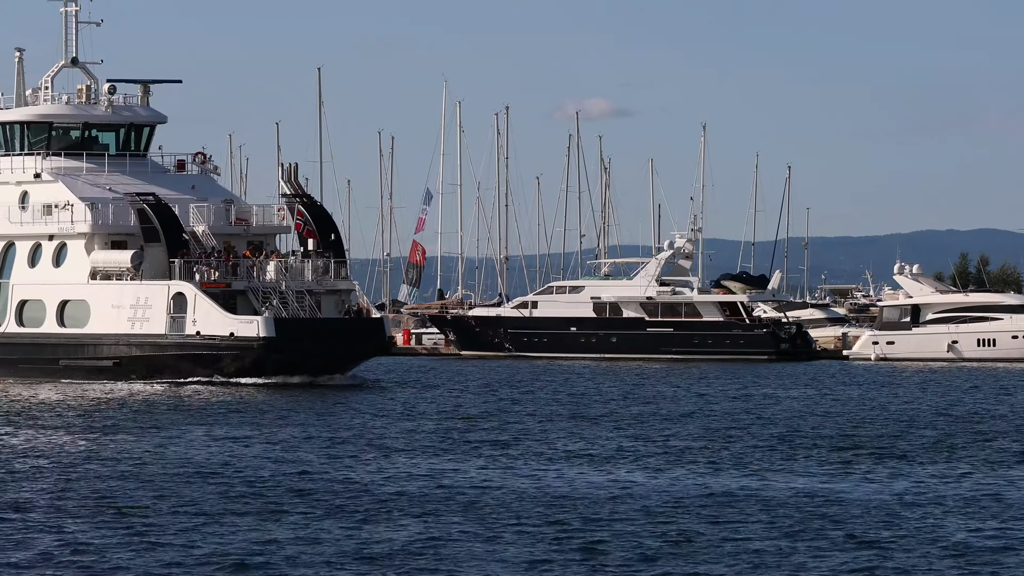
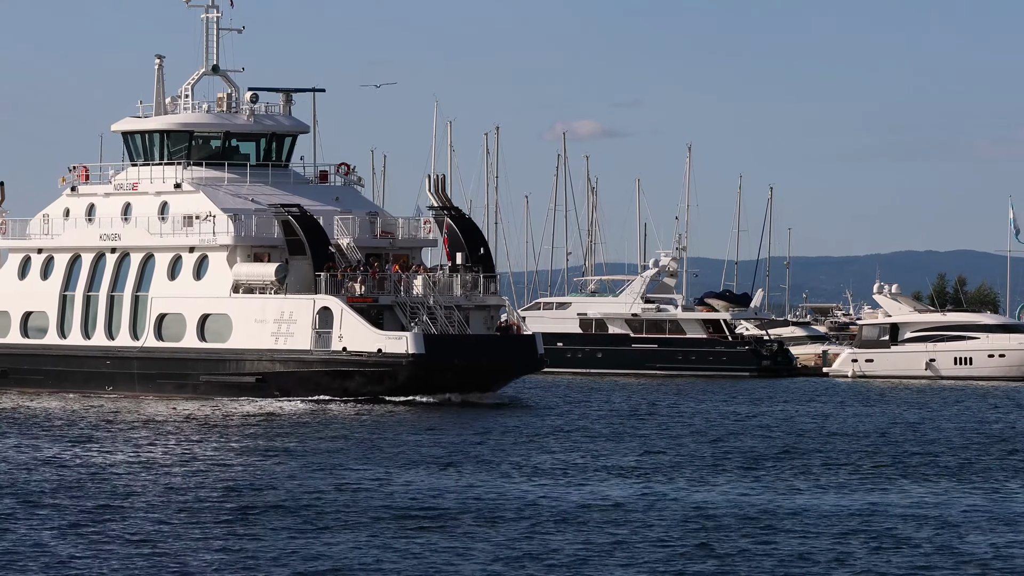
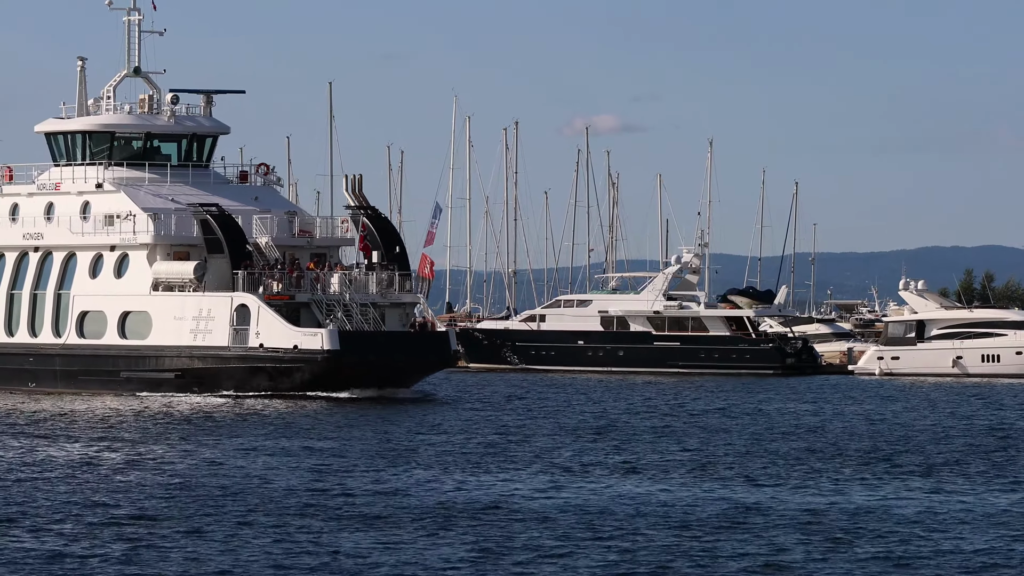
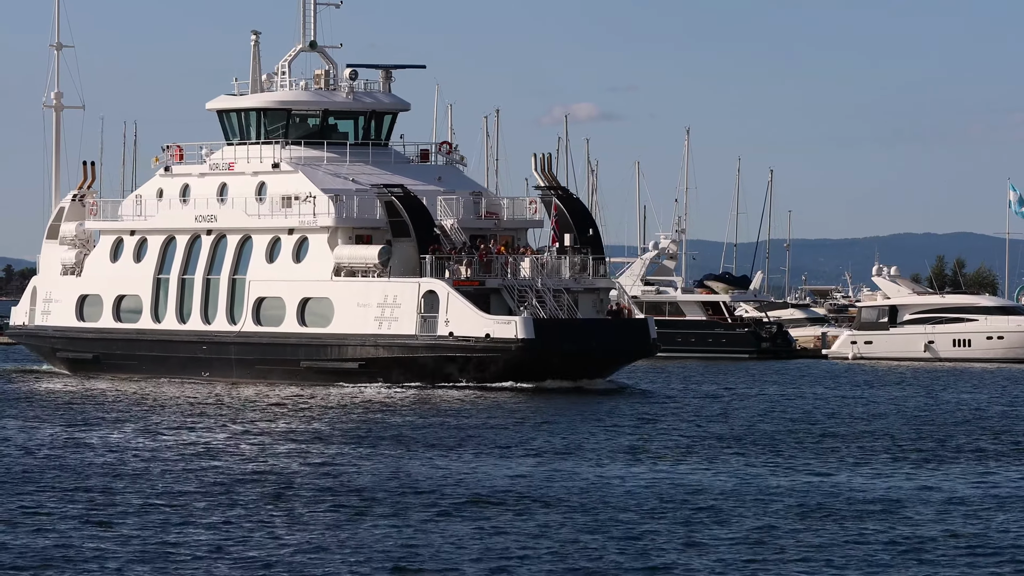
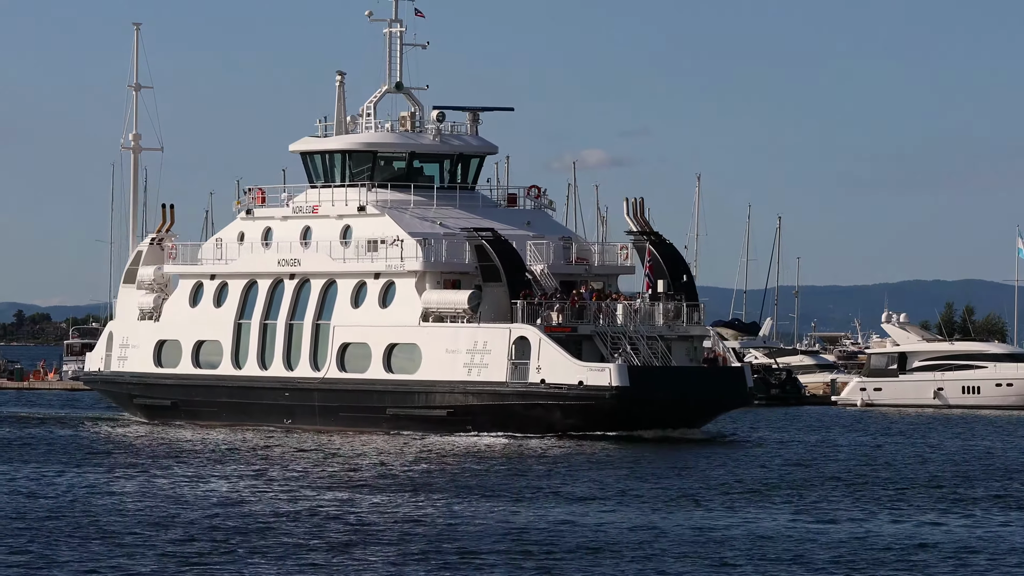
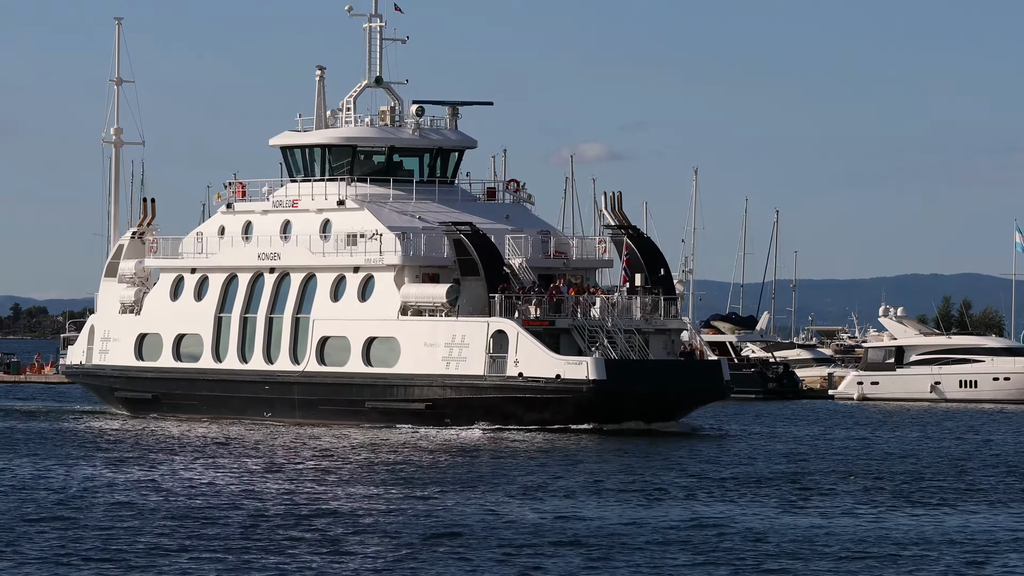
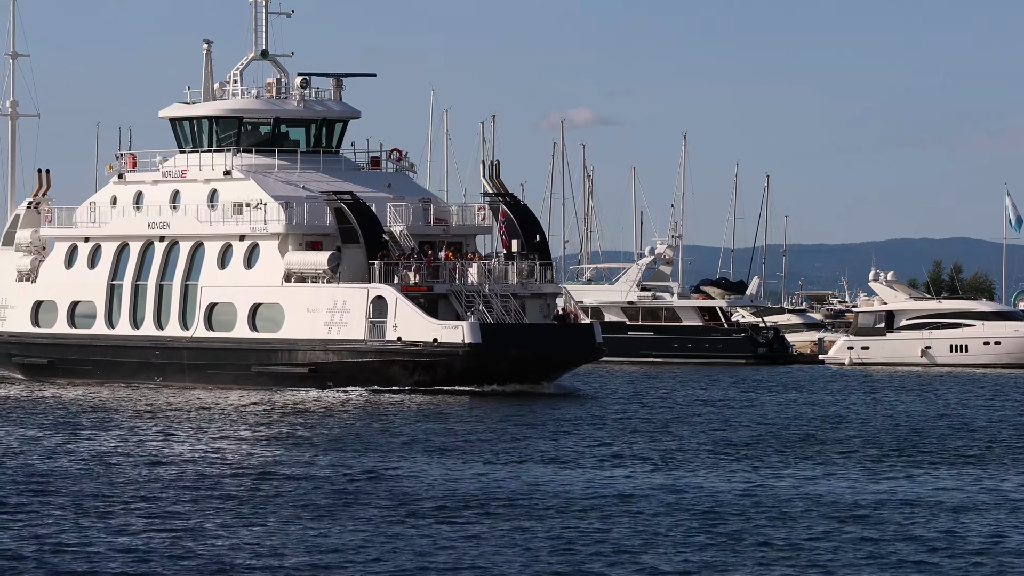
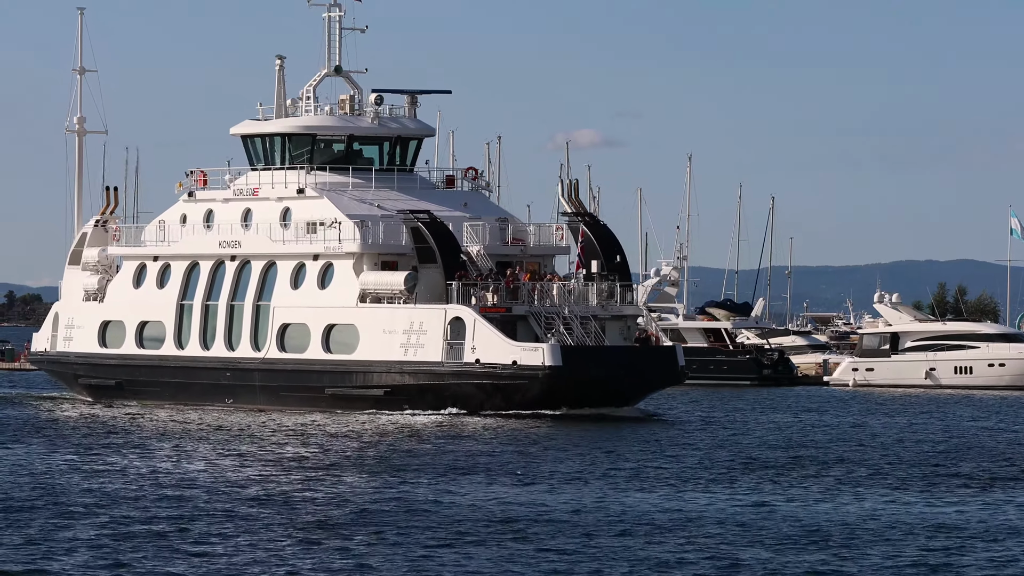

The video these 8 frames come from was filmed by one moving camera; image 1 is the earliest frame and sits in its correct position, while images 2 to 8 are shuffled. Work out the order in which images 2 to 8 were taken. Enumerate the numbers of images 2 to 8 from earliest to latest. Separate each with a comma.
3, 2, 7, 4, 8, 6, 5
